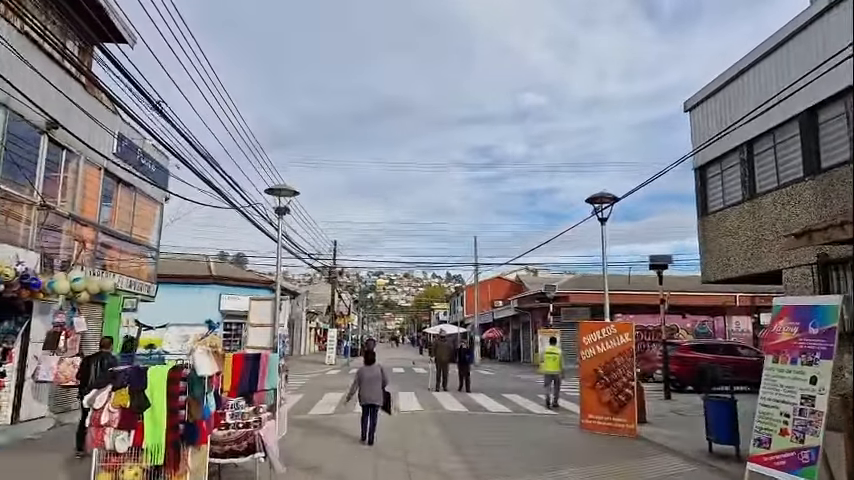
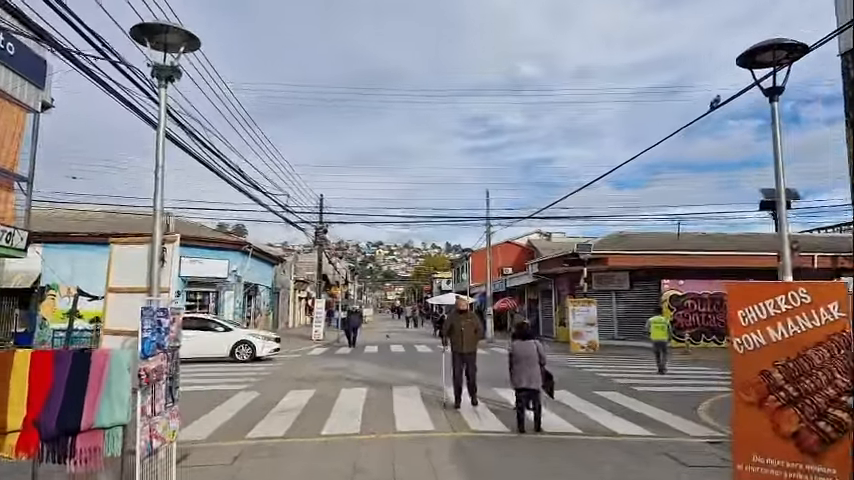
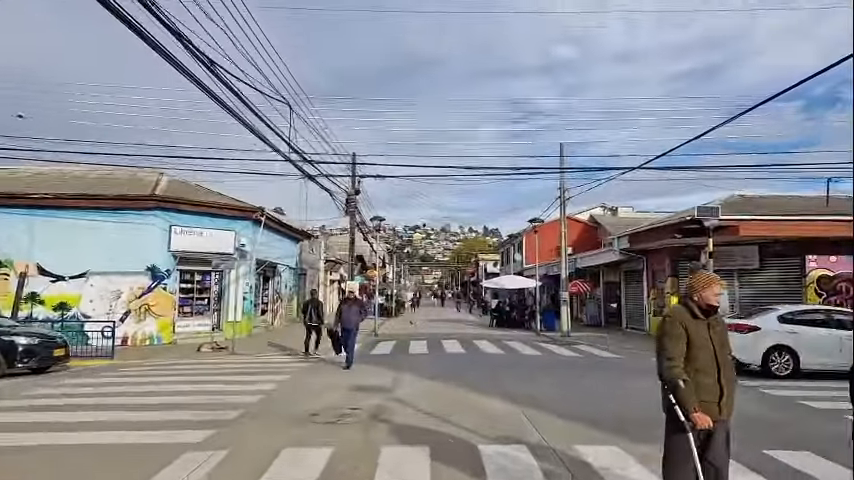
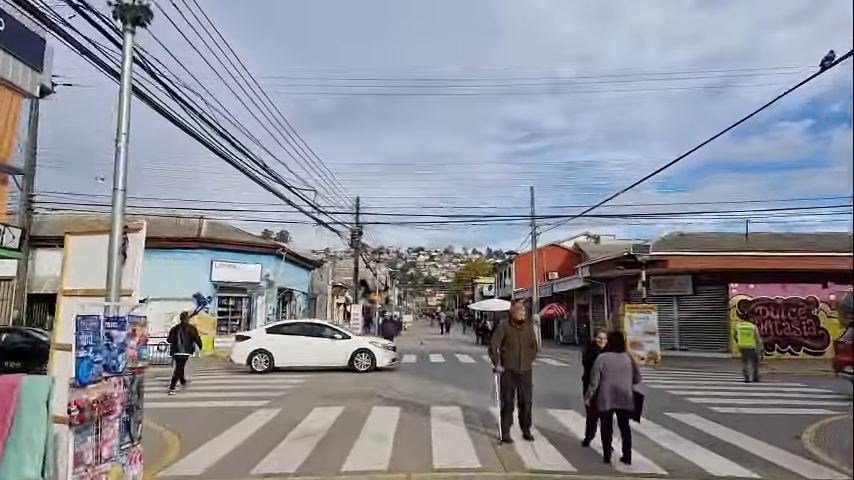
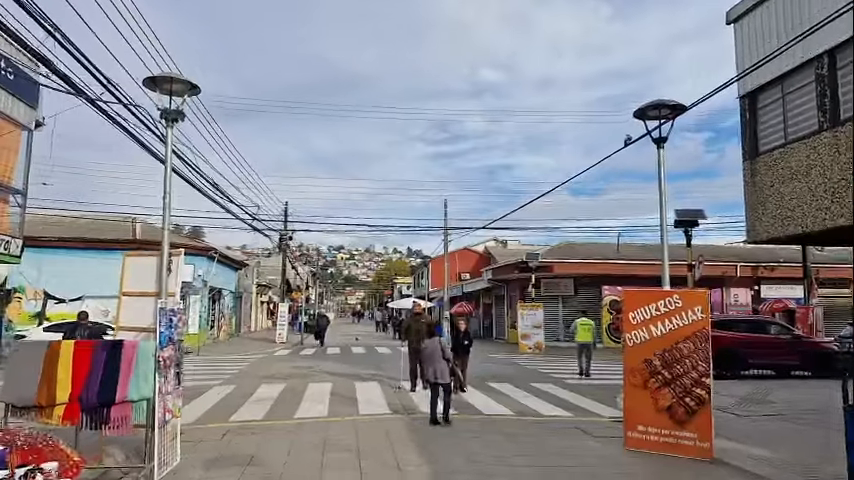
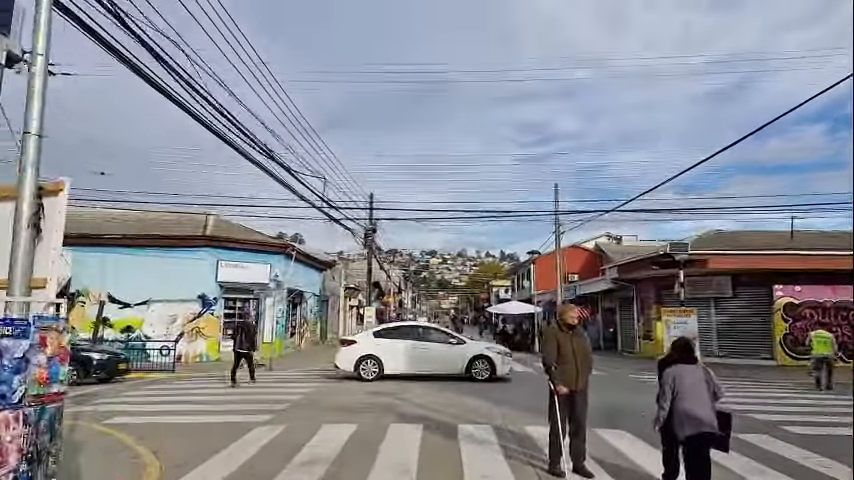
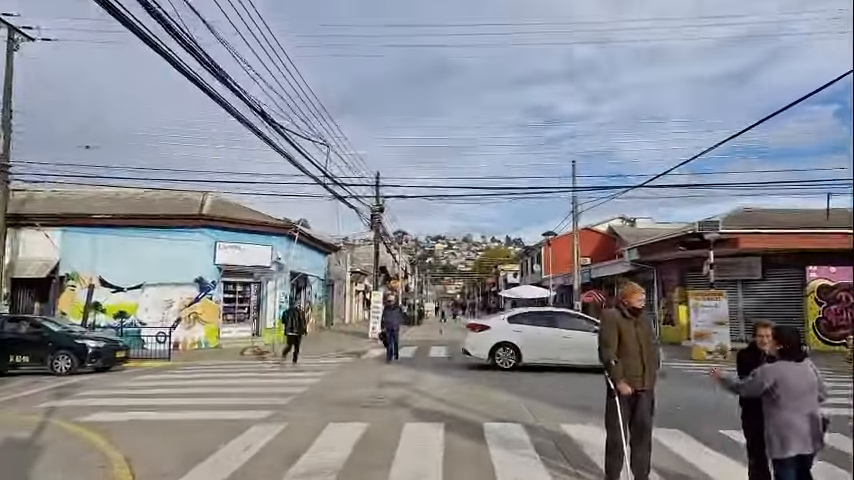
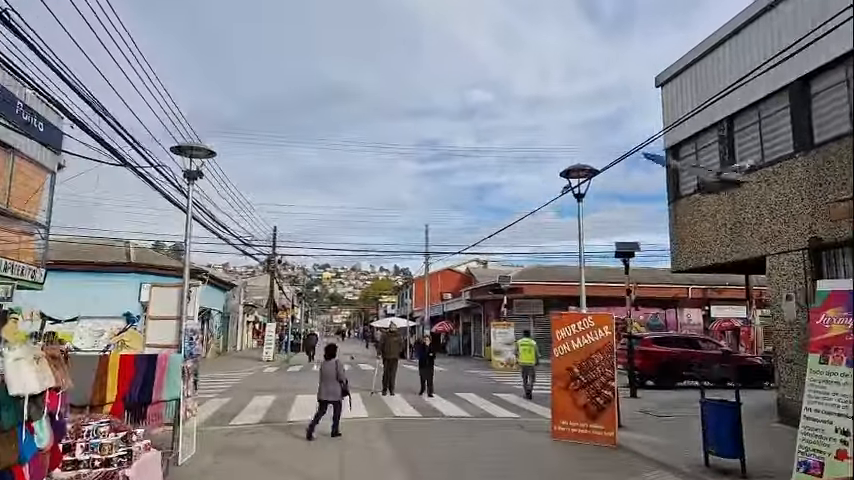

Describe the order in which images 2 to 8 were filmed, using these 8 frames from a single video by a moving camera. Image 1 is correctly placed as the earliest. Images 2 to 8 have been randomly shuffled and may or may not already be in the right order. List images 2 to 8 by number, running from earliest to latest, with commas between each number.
8, 5, 2, 4, 6, 7, 3
